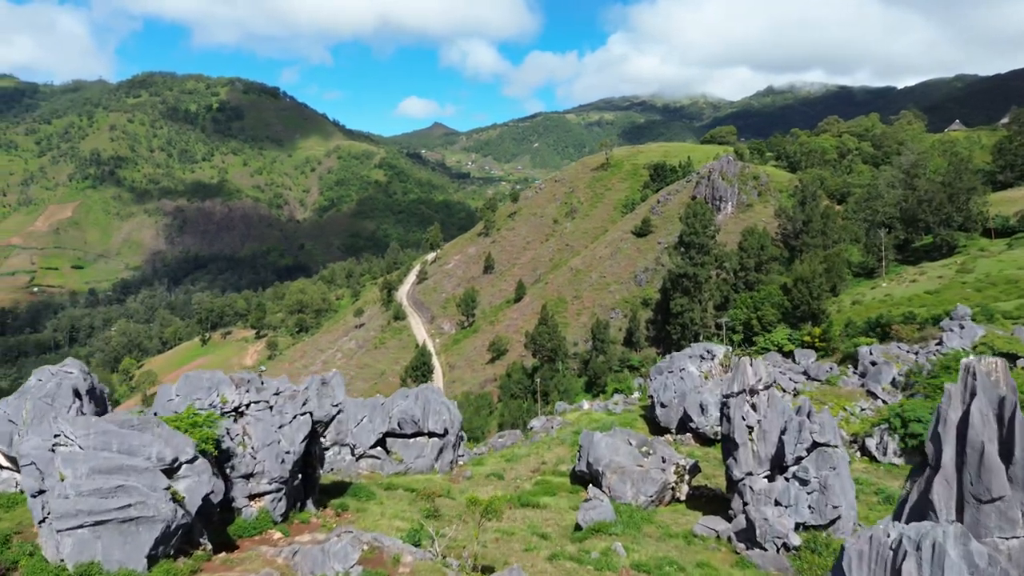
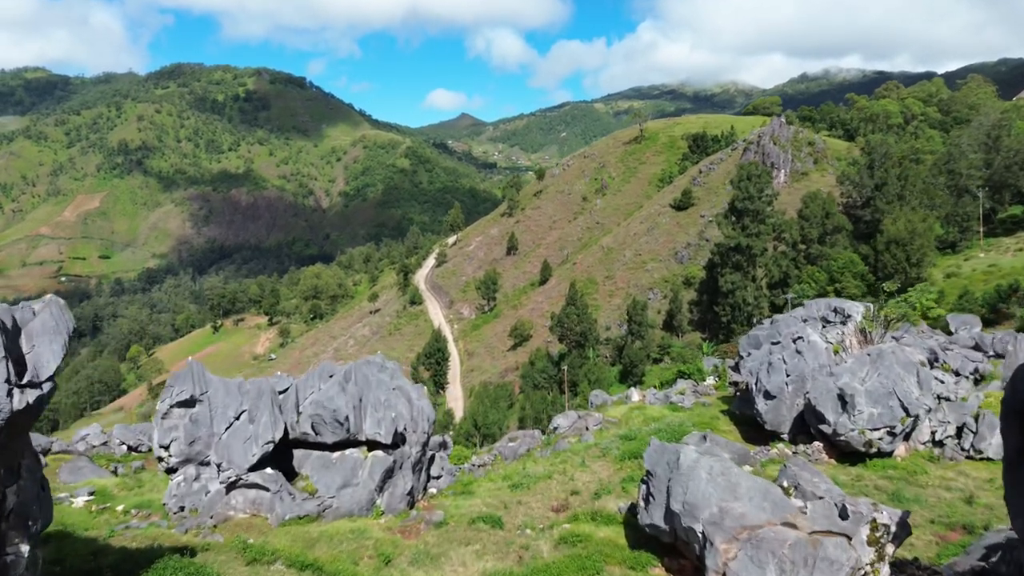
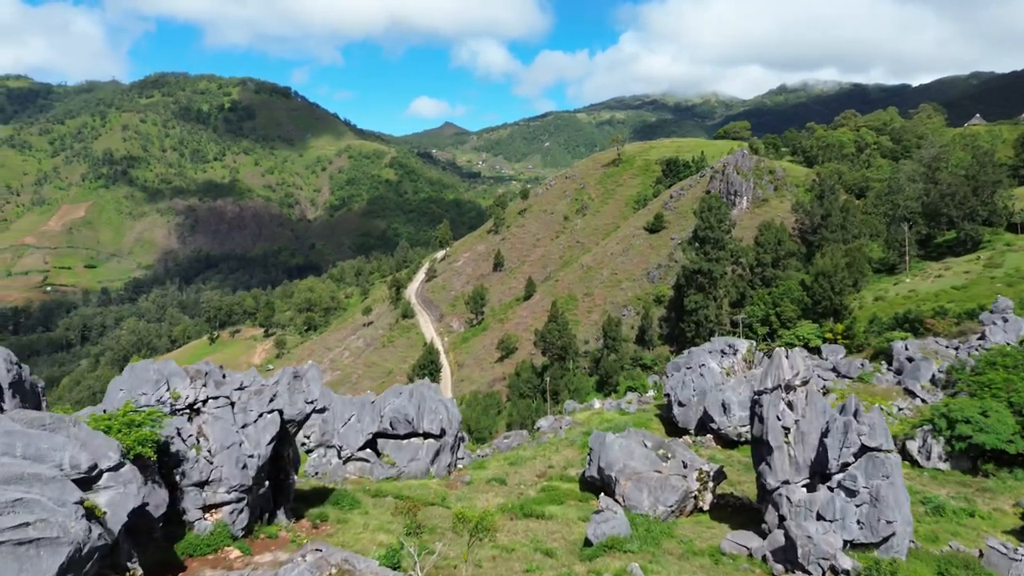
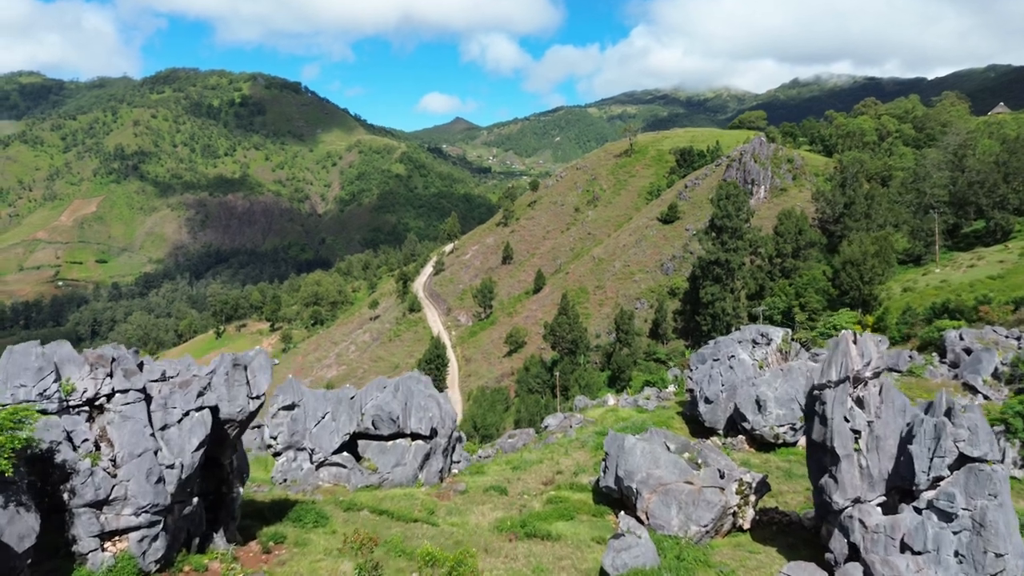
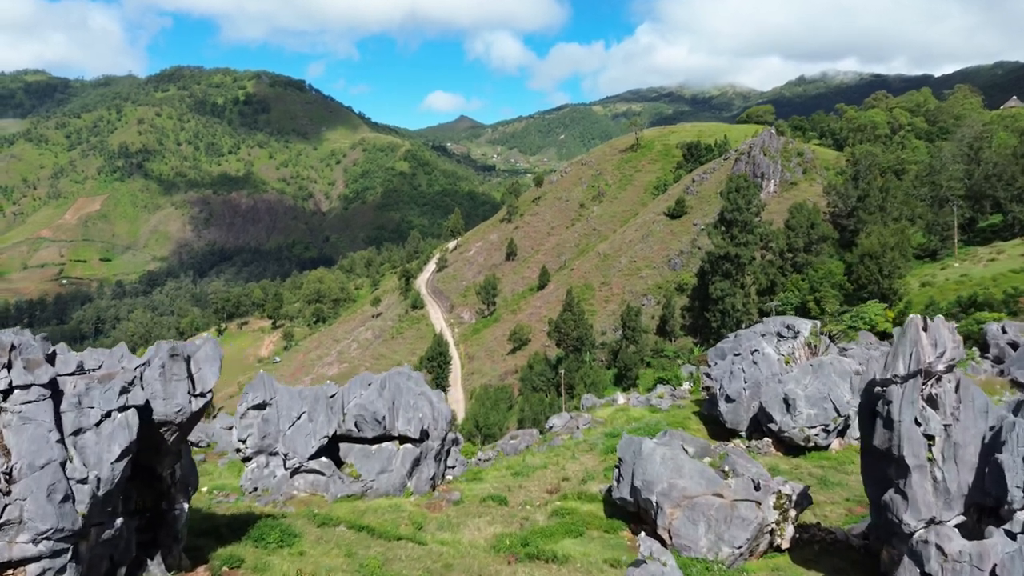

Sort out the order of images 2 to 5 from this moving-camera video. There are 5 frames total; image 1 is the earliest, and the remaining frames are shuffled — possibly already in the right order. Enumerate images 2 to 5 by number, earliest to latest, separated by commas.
3, 4, 5, 2
